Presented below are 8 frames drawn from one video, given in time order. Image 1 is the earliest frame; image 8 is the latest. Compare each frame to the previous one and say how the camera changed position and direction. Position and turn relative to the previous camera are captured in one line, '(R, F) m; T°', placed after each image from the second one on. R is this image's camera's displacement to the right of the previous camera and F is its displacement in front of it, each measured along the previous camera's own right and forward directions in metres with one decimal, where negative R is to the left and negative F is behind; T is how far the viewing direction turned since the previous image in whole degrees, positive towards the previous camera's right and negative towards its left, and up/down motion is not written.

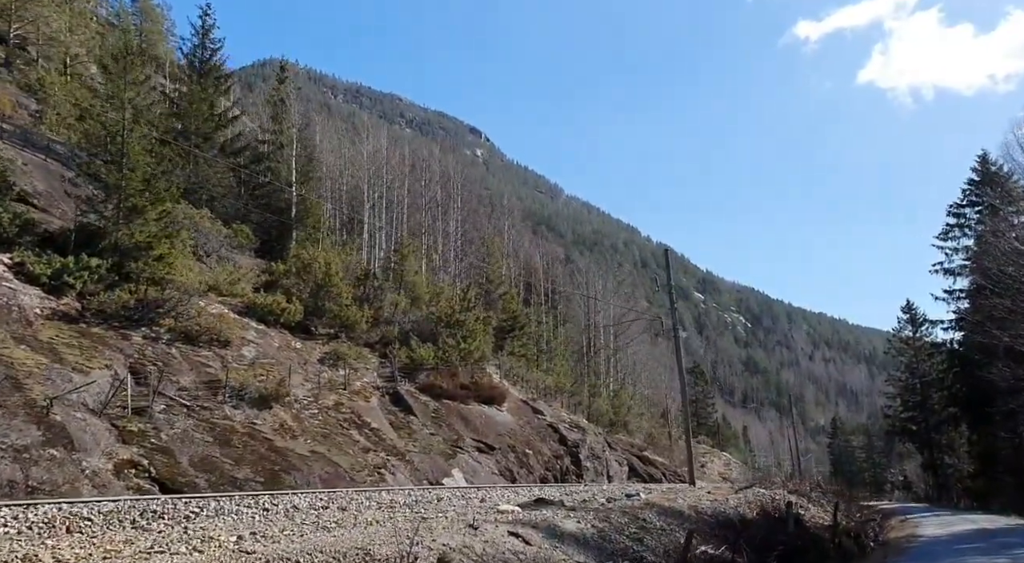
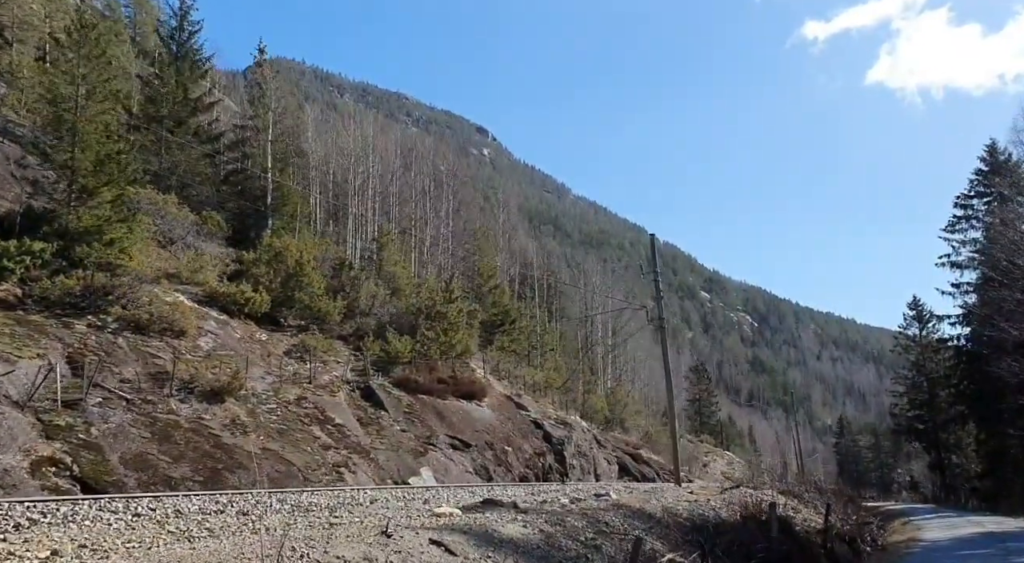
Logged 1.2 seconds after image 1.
(+0.9, +1.6) m; 0°
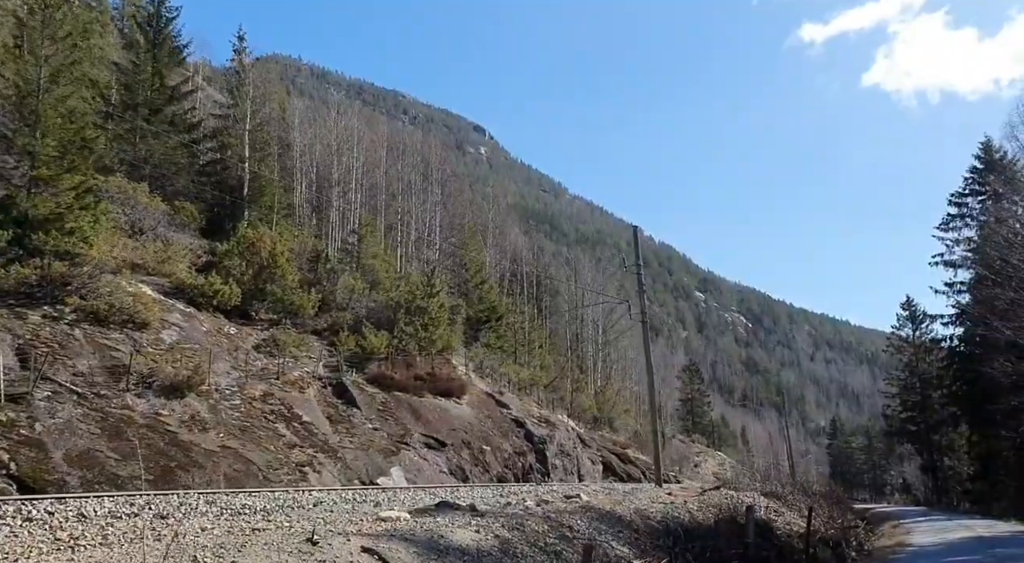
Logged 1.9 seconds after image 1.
(+0.5, +0.9) m; 0°
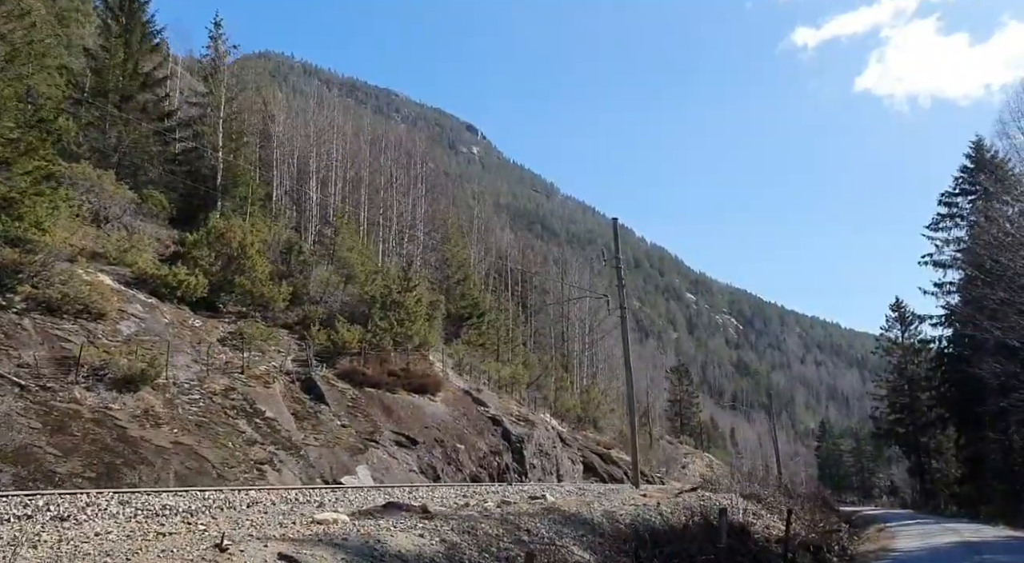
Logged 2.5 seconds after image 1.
(+0.5, +0.8) m; +1°
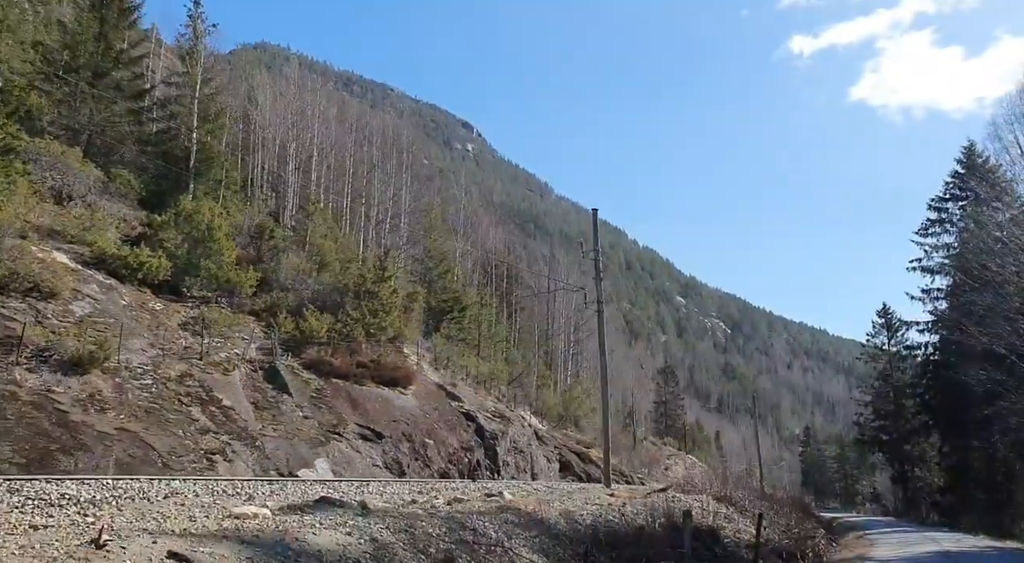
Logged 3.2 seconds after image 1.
(+0.5, +0.8) m; +1°
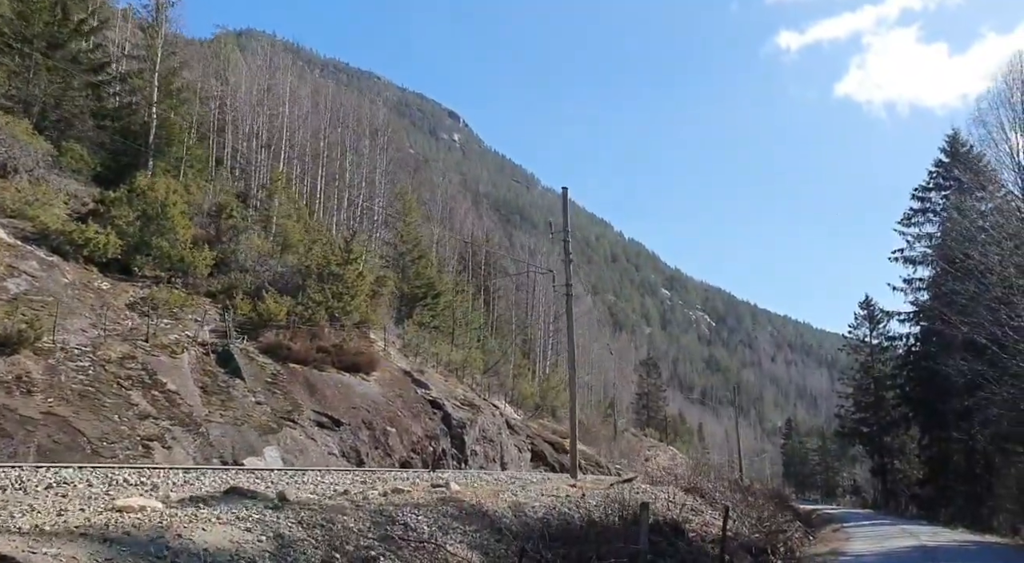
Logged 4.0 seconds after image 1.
(+0.6, +1.0) m; +1°
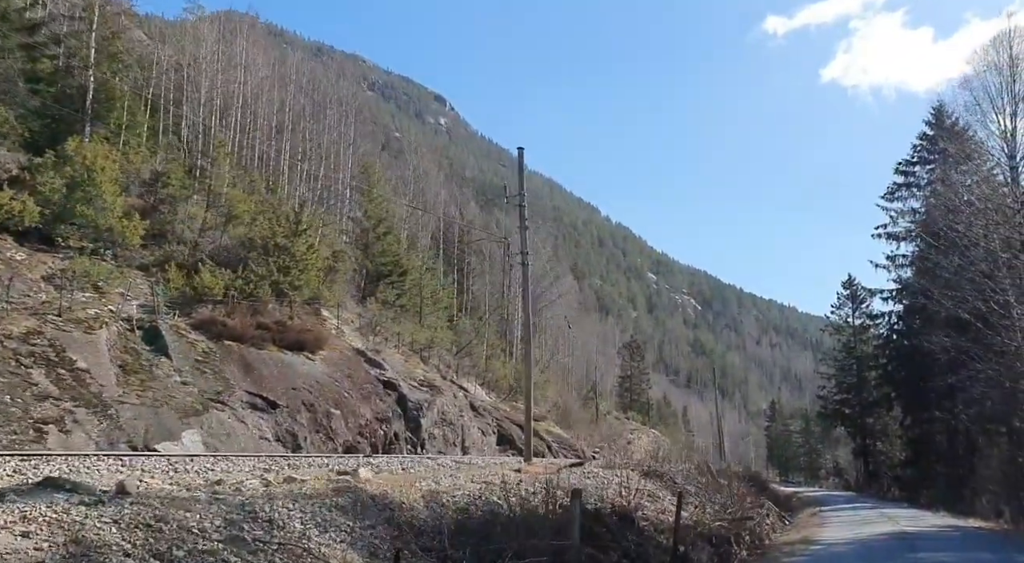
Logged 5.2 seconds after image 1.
(+0.9, +1.7) m; +1°
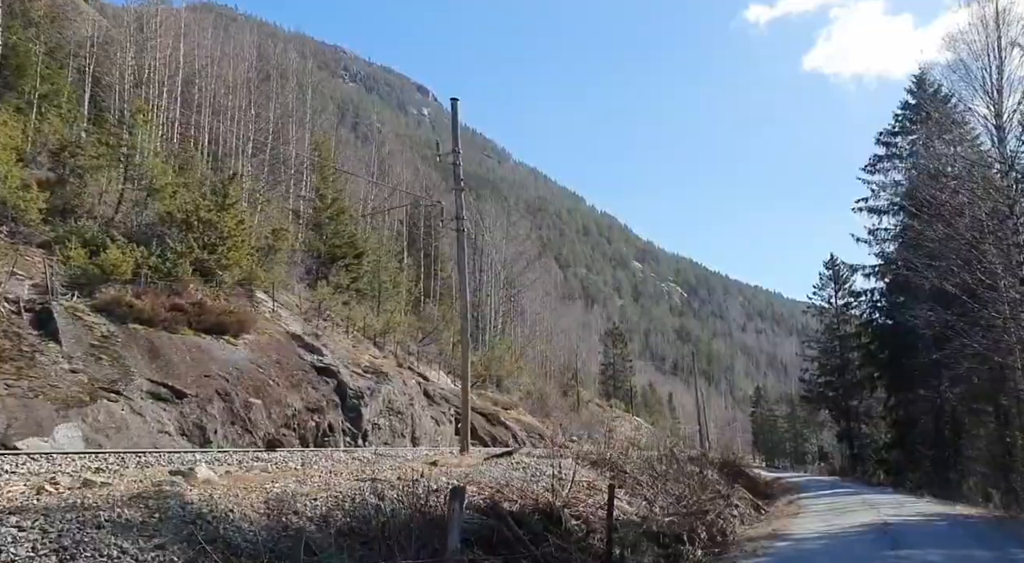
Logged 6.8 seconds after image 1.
(+1.1, +2.2) m; +1°
